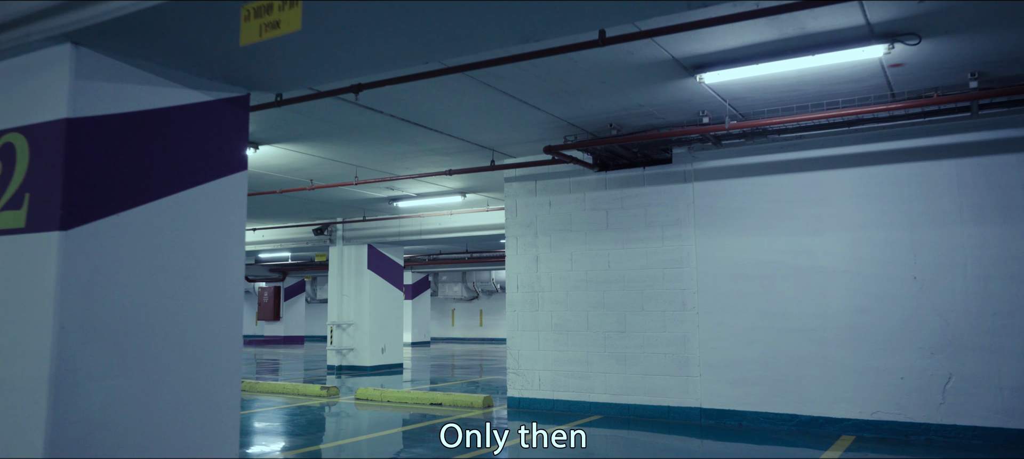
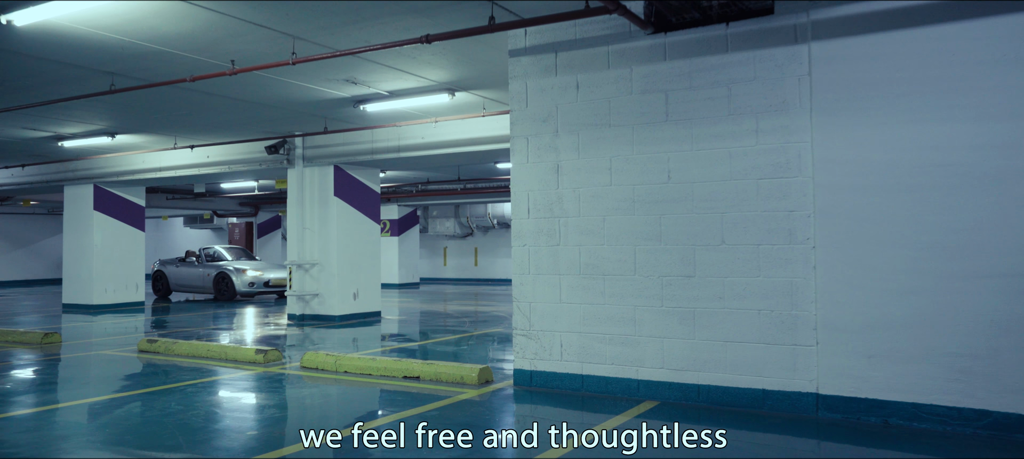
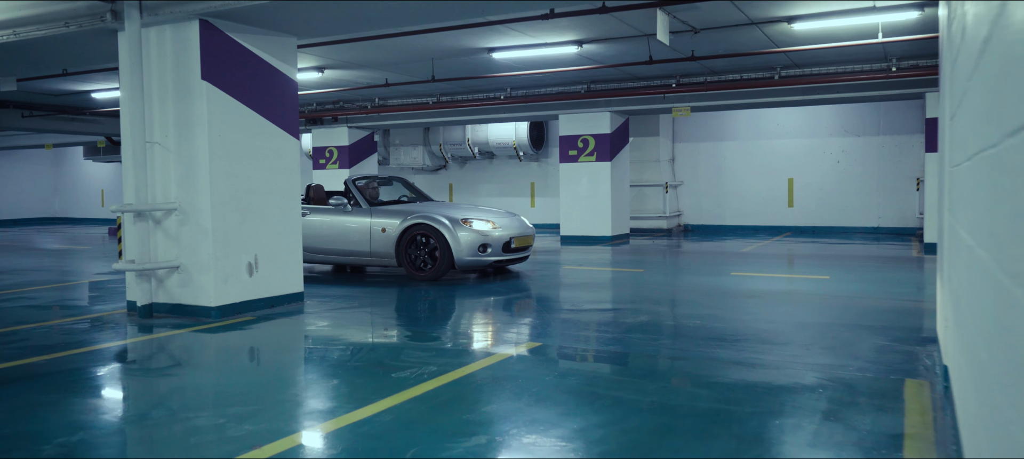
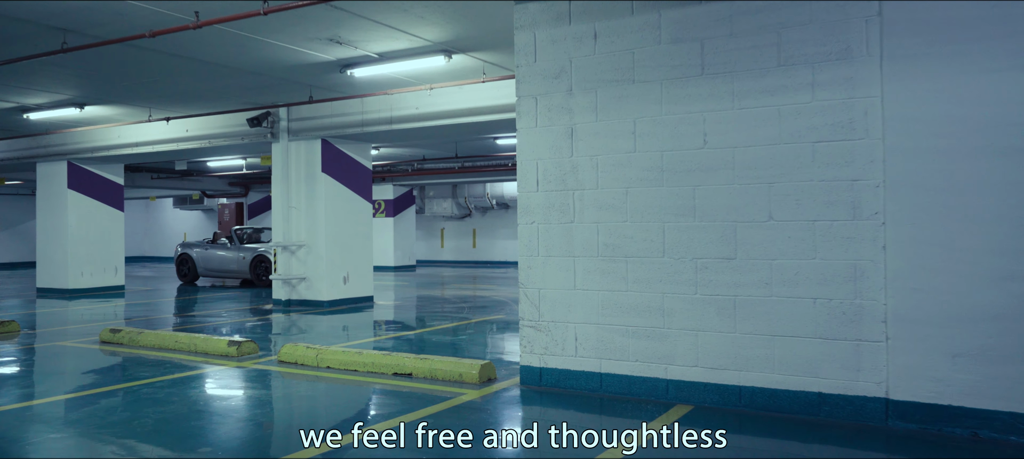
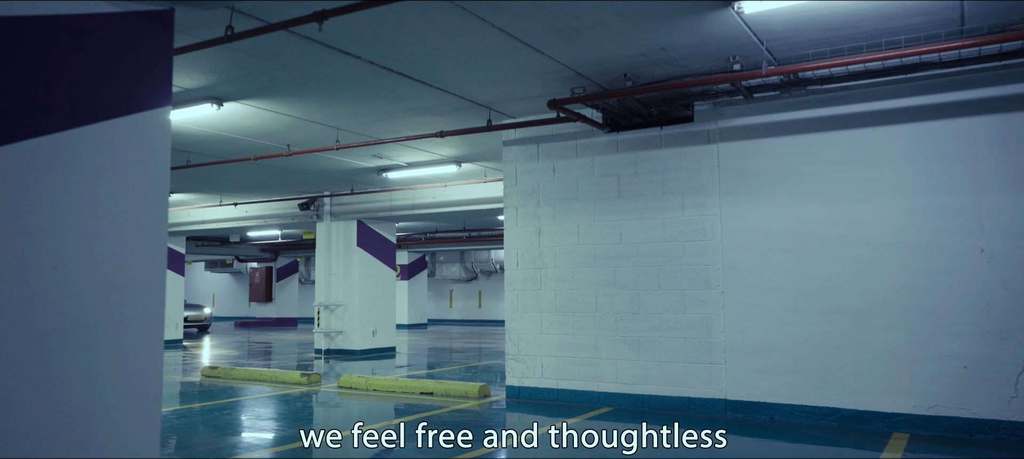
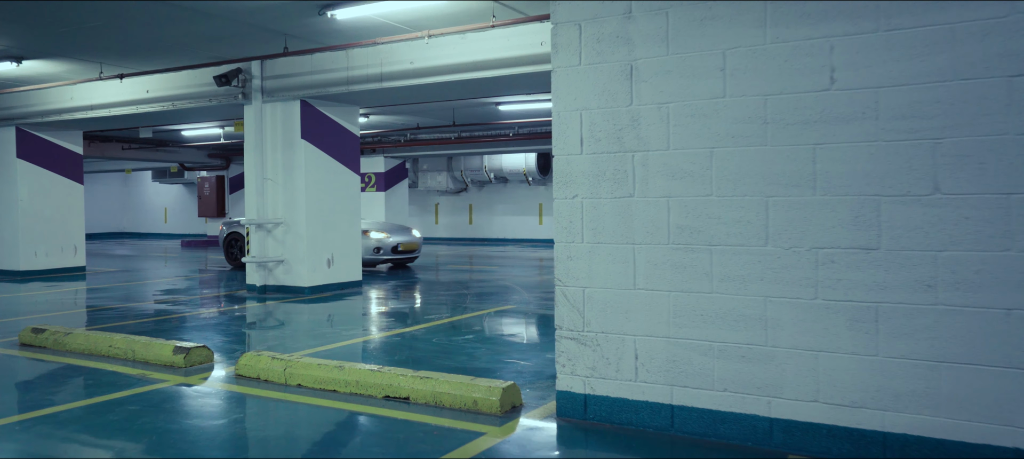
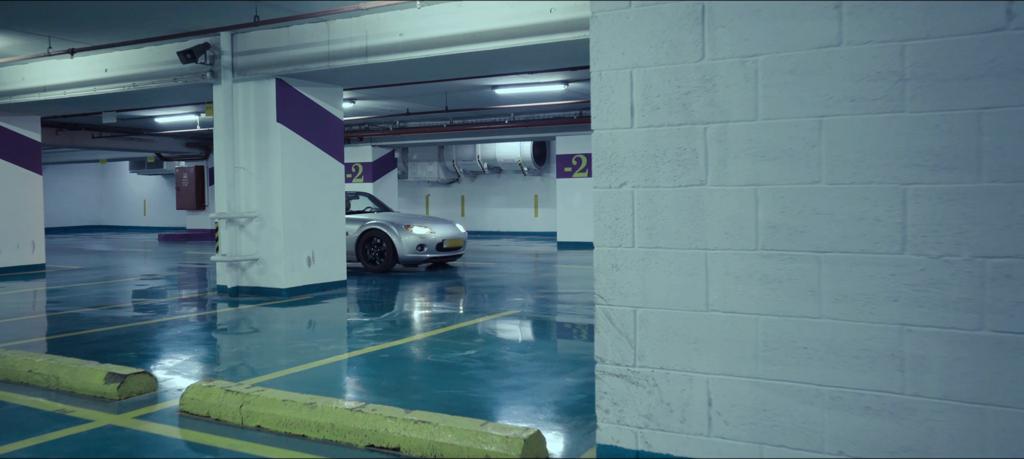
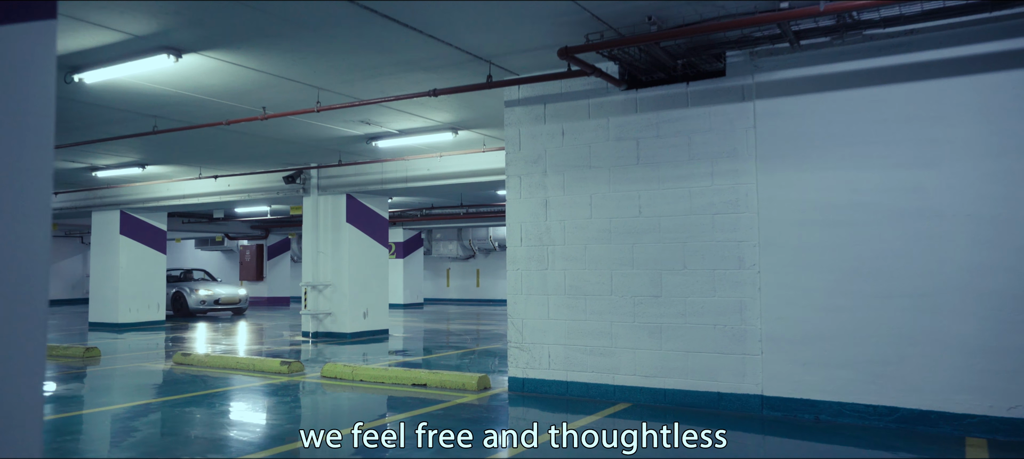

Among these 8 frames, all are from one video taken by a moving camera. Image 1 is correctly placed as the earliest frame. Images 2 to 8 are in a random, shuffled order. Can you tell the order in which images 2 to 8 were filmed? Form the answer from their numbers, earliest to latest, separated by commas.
5, 8, 2, 4, 6, 7, 3
